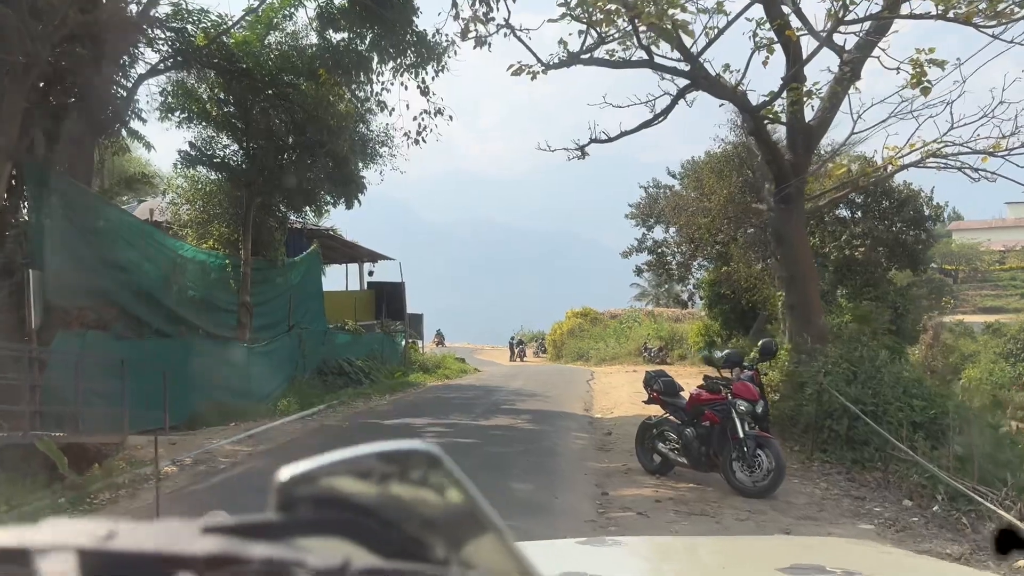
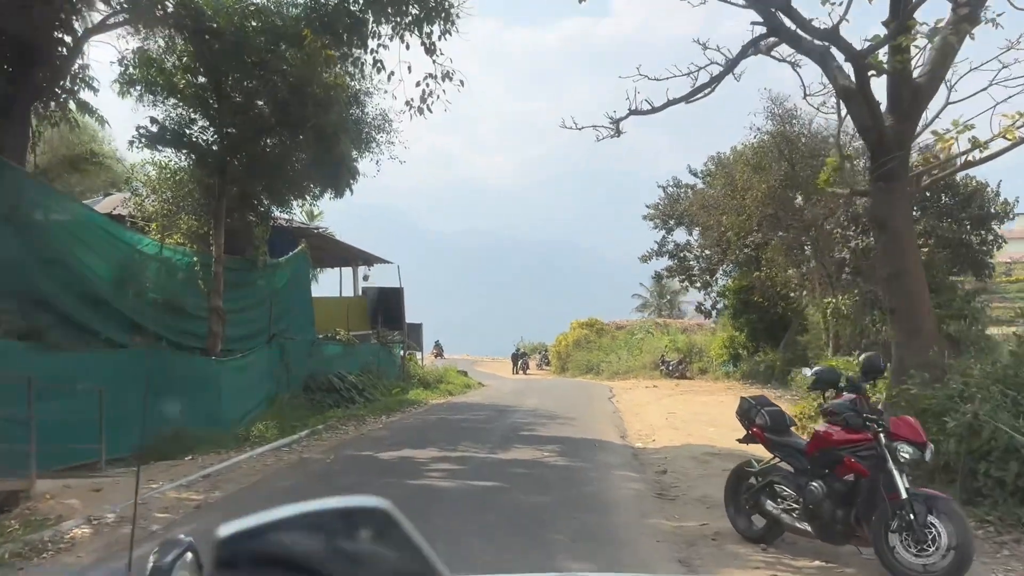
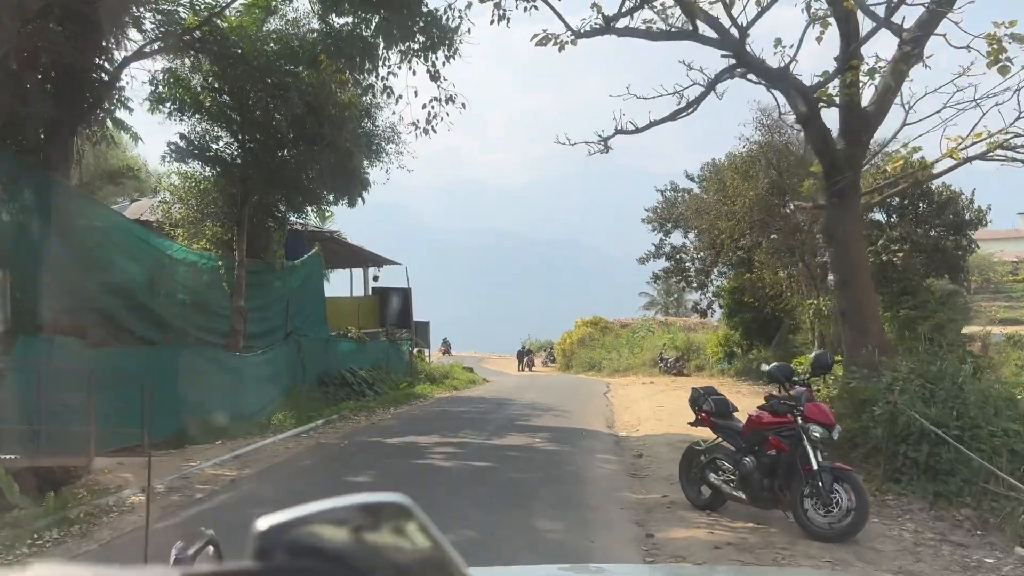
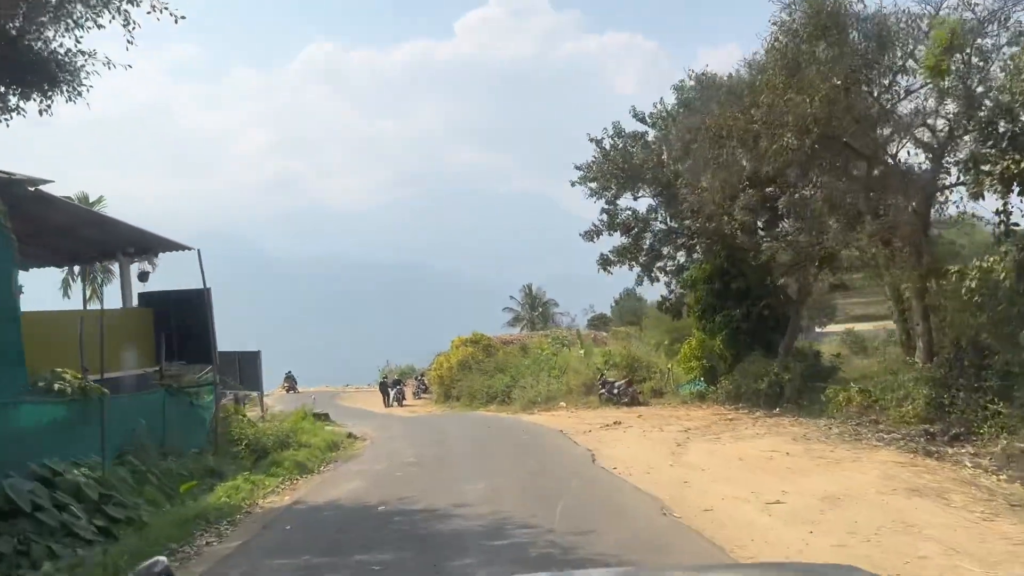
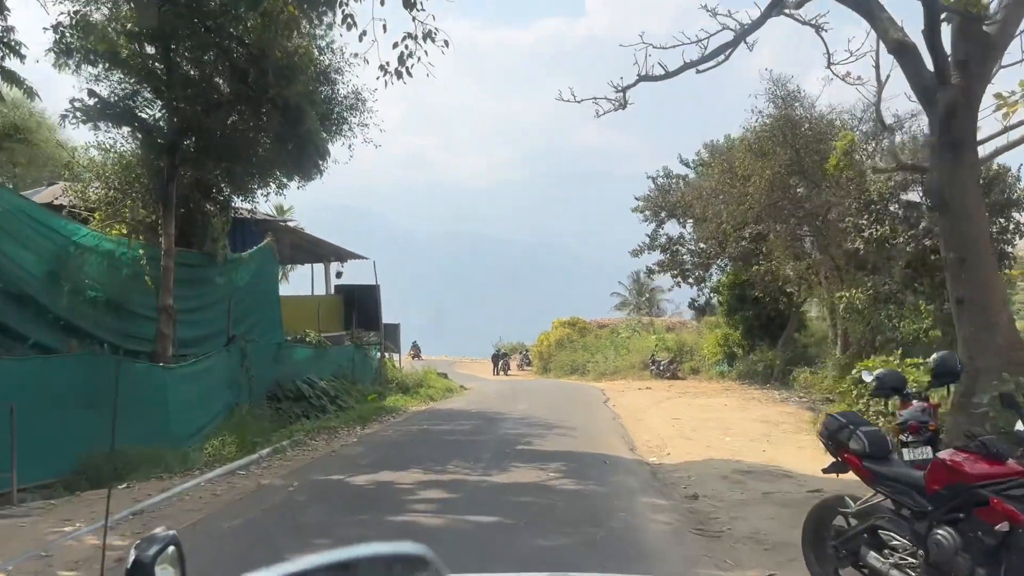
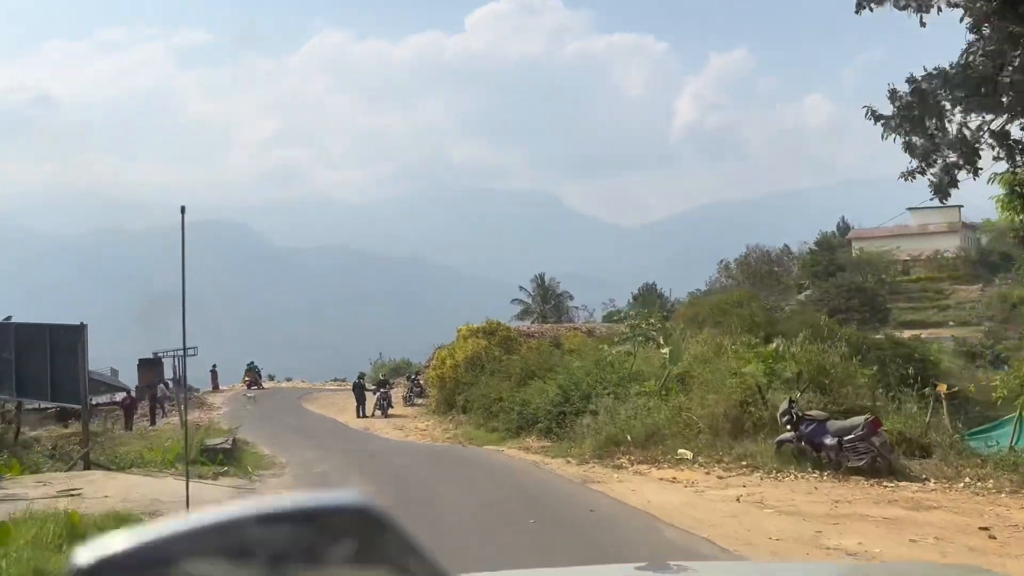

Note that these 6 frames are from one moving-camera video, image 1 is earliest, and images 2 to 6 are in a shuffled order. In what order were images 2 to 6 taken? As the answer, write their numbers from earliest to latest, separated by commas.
3, 2, 5, 4, 6
